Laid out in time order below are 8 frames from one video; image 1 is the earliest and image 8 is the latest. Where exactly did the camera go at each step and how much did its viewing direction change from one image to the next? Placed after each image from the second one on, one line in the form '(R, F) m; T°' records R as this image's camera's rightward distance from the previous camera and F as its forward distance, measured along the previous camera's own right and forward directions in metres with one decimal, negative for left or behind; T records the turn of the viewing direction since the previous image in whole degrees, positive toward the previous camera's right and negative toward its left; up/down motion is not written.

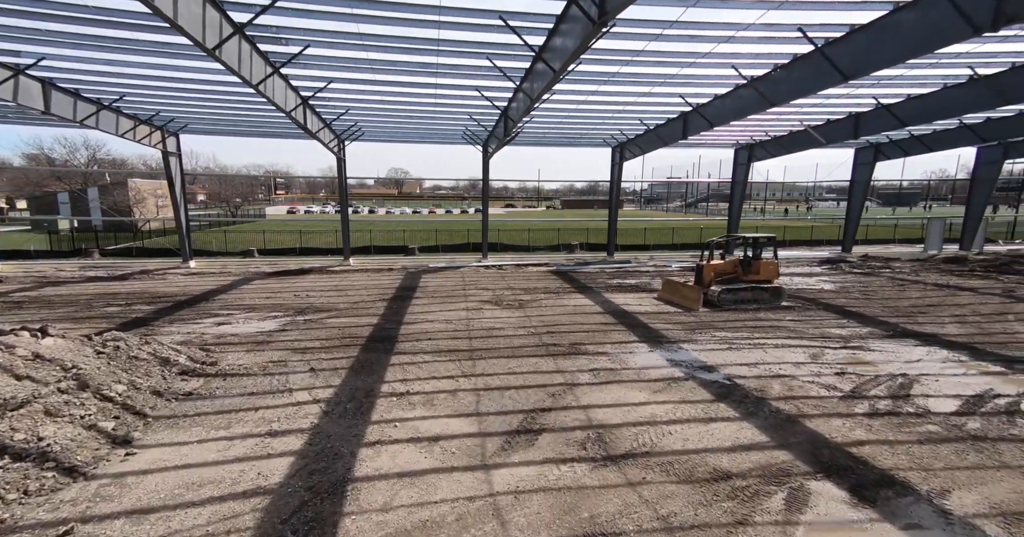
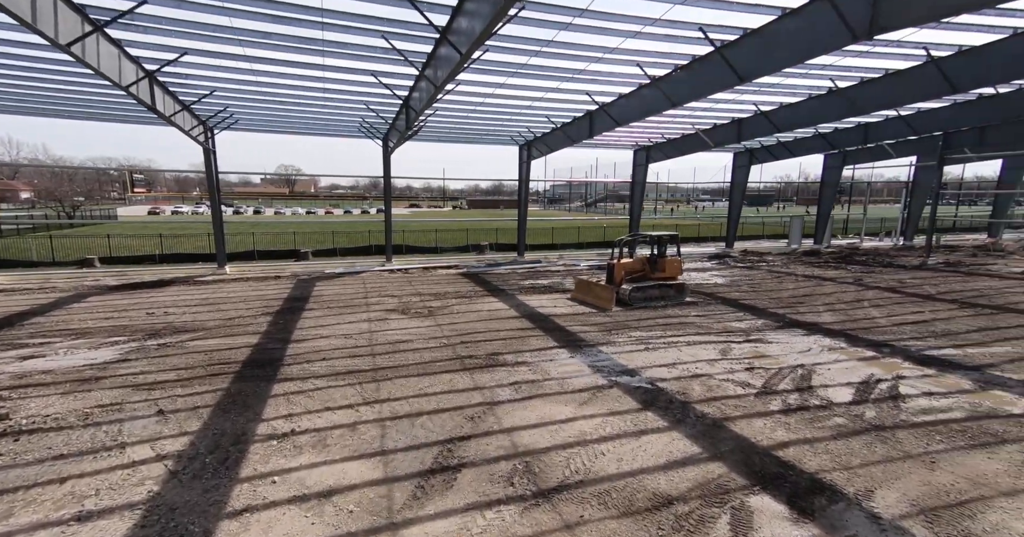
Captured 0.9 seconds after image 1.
(0.0, +0.5) m; +11°
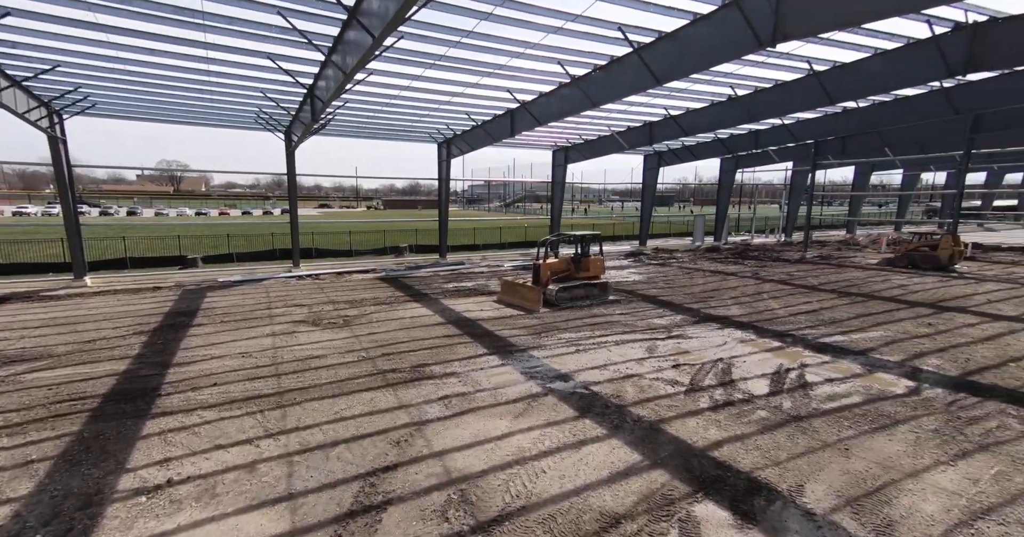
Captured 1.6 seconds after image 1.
(-0.1, +0.3) m; +9°
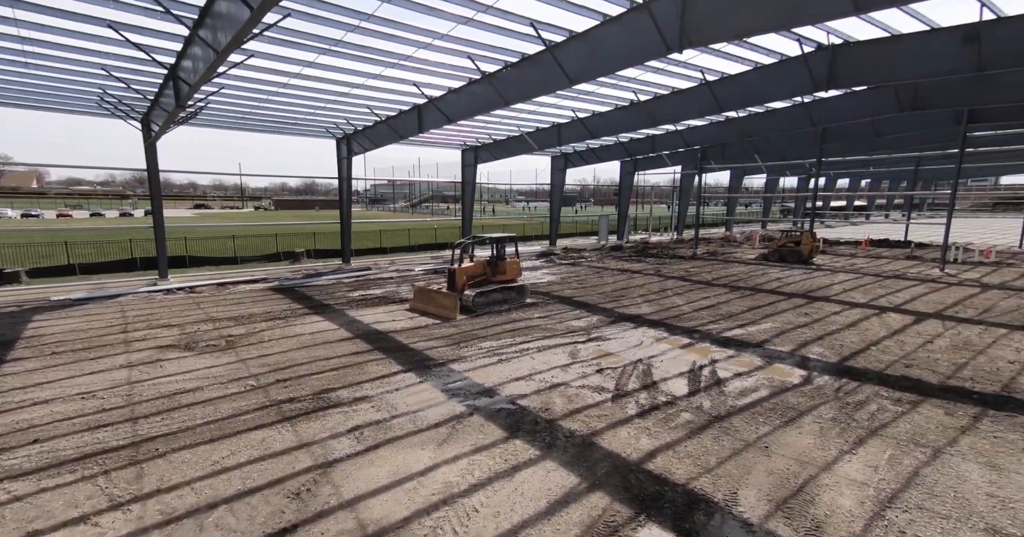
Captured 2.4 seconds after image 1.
(-0.1, +0.4) m; +10°
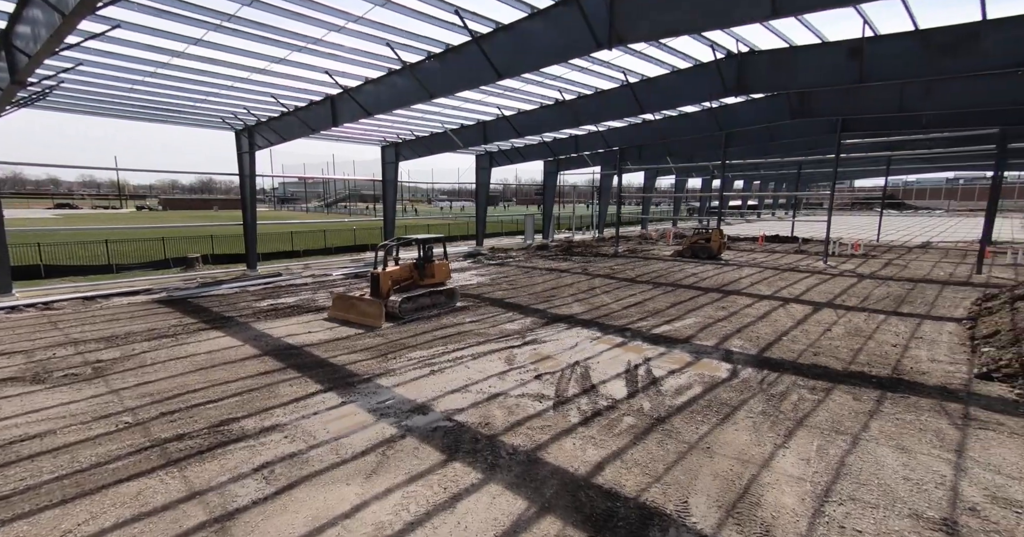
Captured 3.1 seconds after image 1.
(-0.1, +0.4) m; +9°
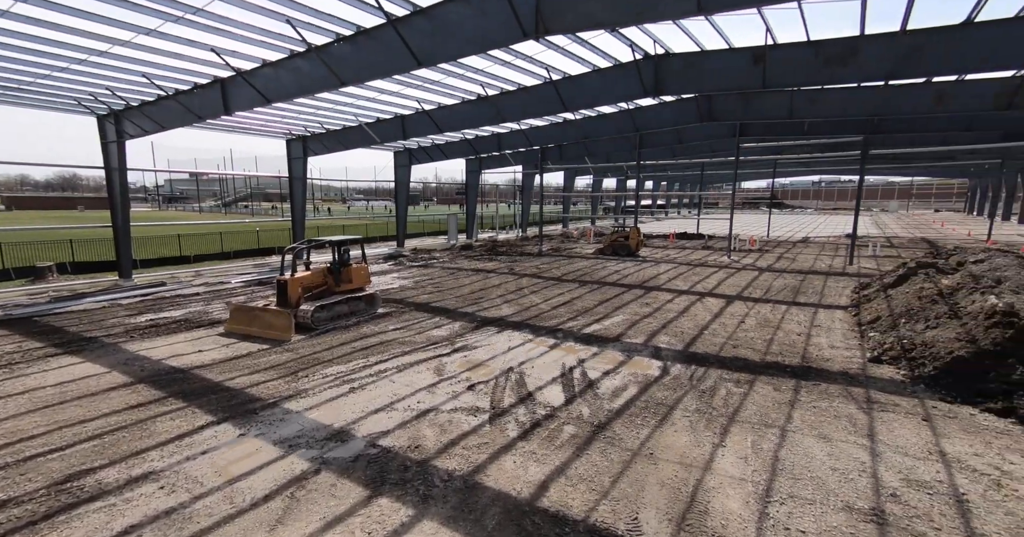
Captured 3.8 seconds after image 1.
(-0.1, +0.4) m; +9°
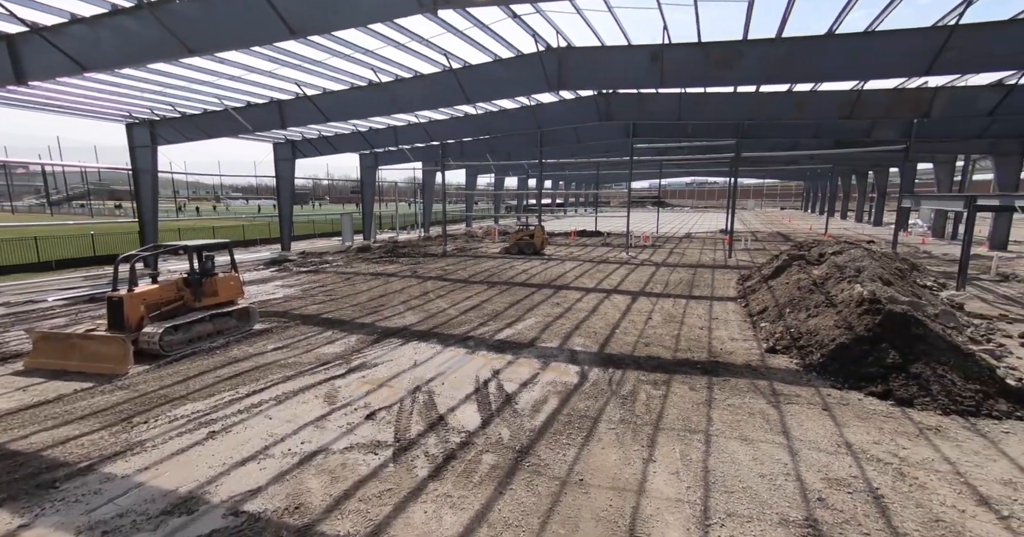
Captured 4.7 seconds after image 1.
(0.0, +0.7) m; +11°
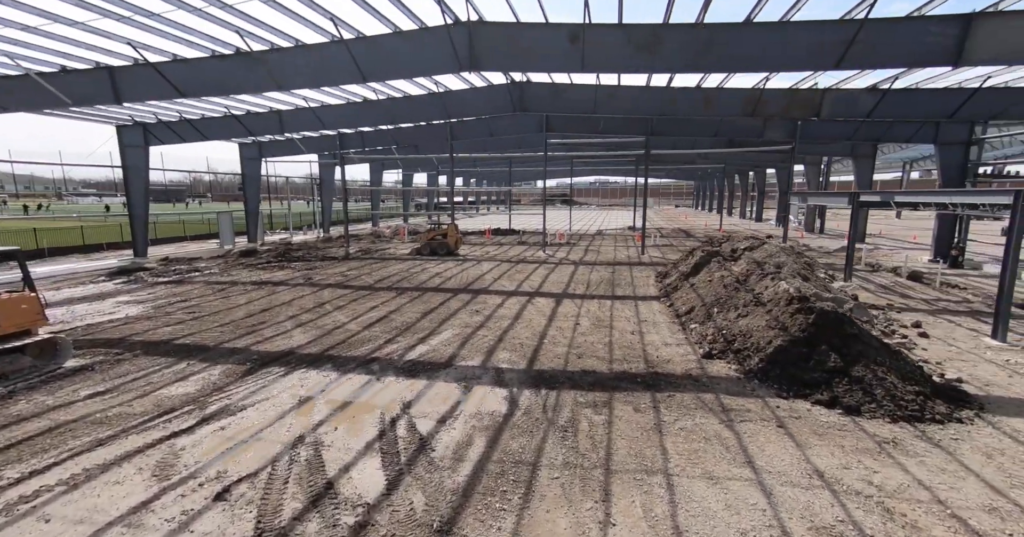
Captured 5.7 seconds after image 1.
(0.0, +1.1) m; +9°
